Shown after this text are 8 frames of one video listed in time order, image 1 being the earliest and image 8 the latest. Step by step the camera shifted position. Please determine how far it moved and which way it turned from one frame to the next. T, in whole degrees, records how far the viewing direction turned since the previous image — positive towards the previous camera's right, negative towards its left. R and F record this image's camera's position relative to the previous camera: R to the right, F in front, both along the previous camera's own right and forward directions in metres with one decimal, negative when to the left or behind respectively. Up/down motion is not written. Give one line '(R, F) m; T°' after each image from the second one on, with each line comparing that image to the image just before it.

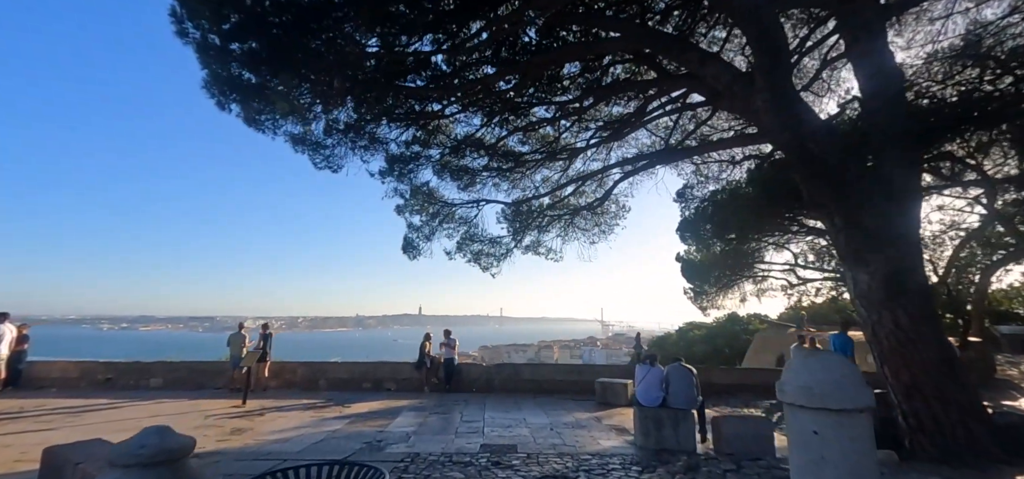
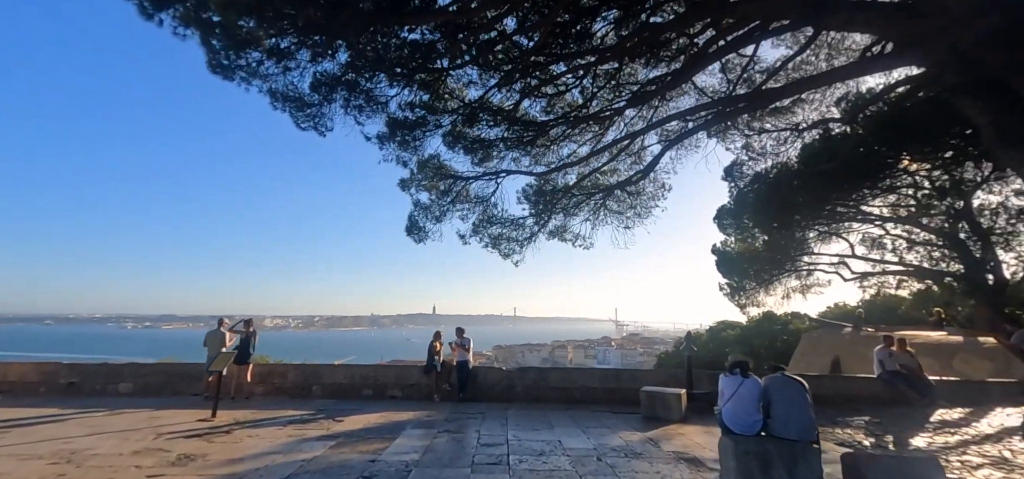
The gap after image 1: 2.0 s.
(-0.2, +1.3) m; -2°
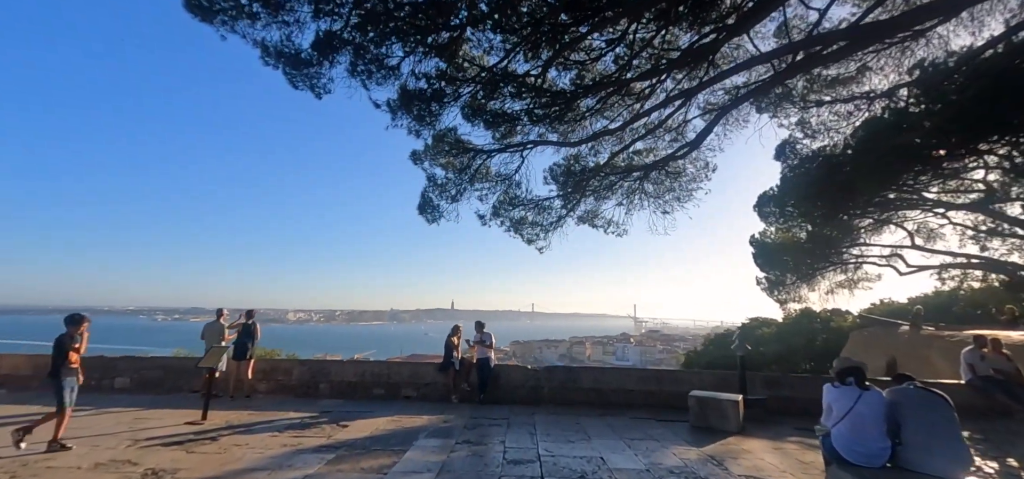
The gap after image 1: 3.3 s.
(-0.1, +0.8) m; -2°
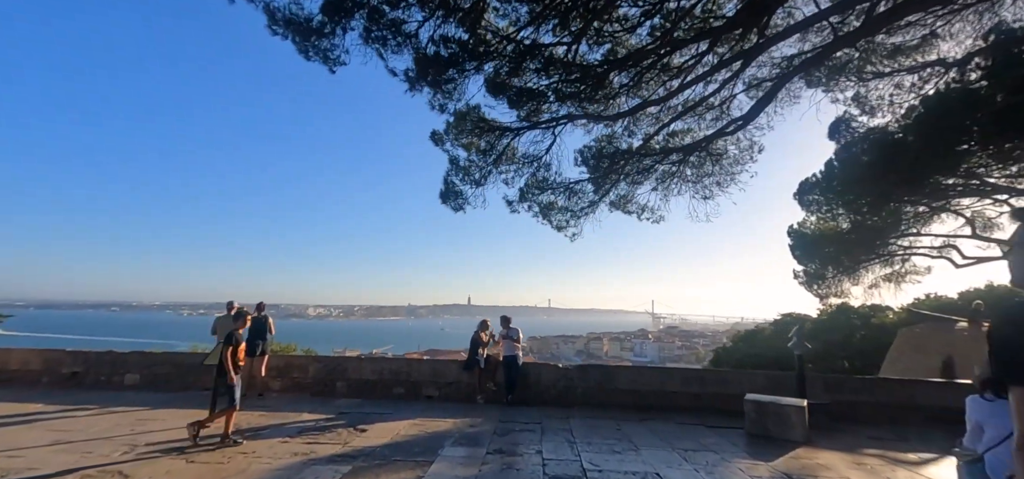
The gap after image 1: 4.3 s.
(-0.2, +0.5) m; -2°
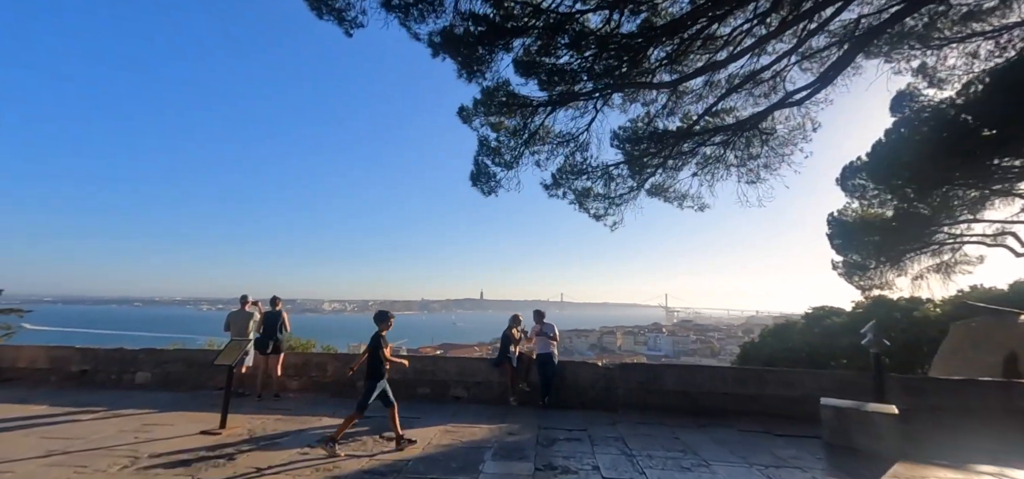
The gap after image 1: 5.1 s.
(-0.3, +0.5) m; -1°
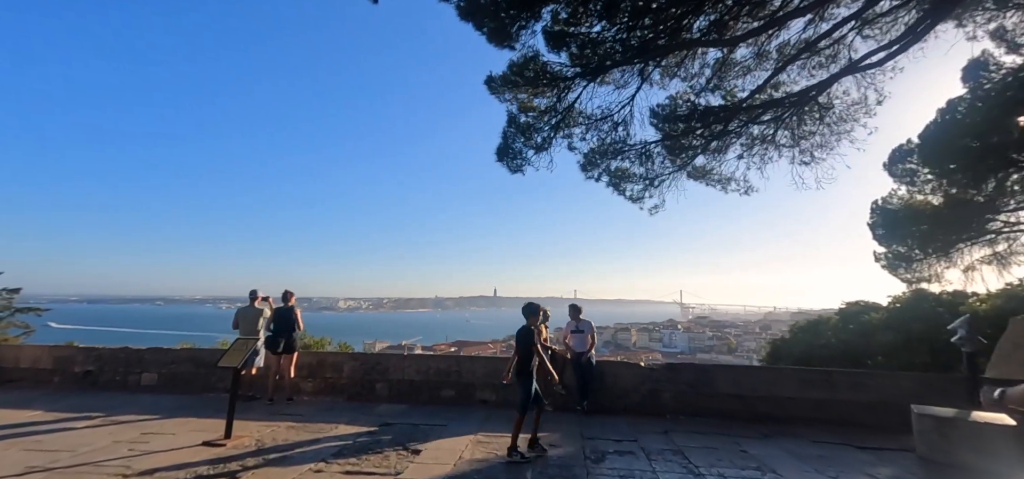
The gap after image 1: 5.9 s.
(-0.2, +0.5) m; -2°
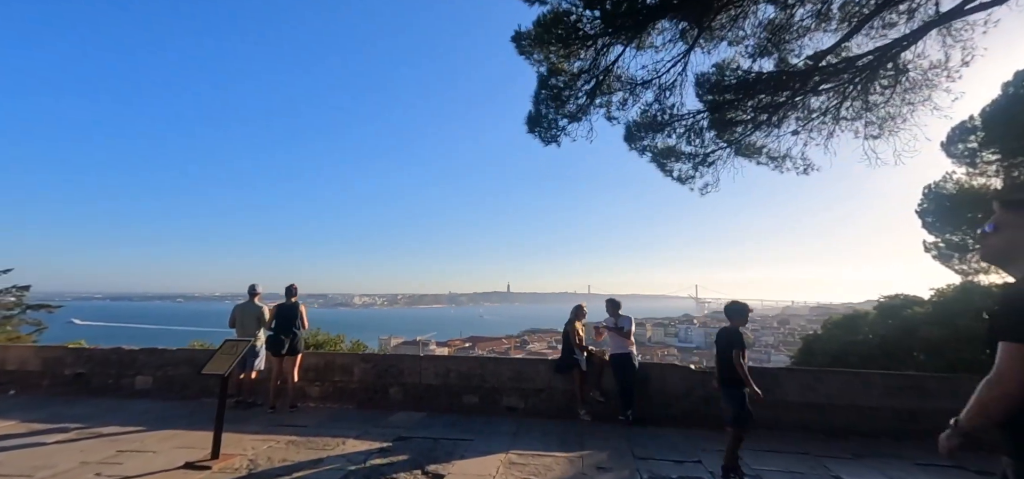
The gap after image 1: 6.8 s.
(-0.2, +0.6) m; -2°
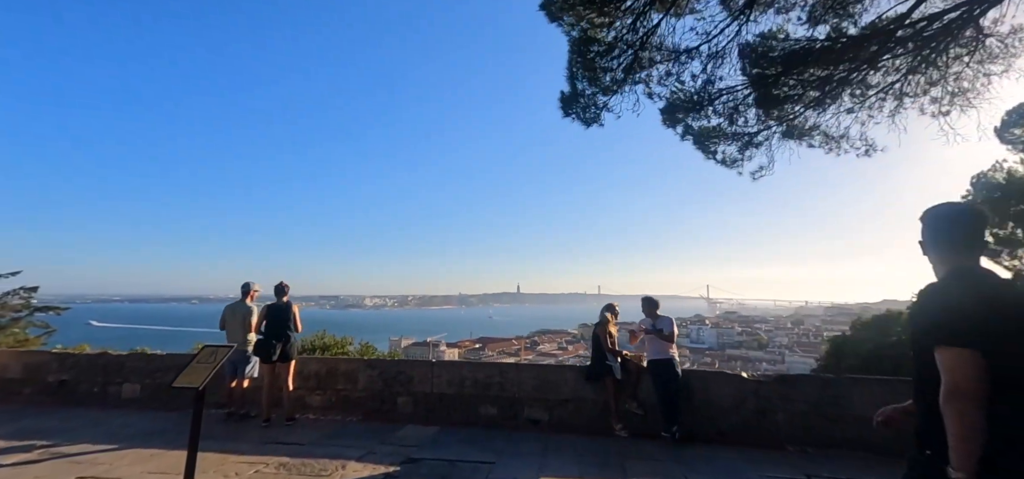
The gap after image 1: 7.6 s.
(-0.1, +0.5) m; -1°
